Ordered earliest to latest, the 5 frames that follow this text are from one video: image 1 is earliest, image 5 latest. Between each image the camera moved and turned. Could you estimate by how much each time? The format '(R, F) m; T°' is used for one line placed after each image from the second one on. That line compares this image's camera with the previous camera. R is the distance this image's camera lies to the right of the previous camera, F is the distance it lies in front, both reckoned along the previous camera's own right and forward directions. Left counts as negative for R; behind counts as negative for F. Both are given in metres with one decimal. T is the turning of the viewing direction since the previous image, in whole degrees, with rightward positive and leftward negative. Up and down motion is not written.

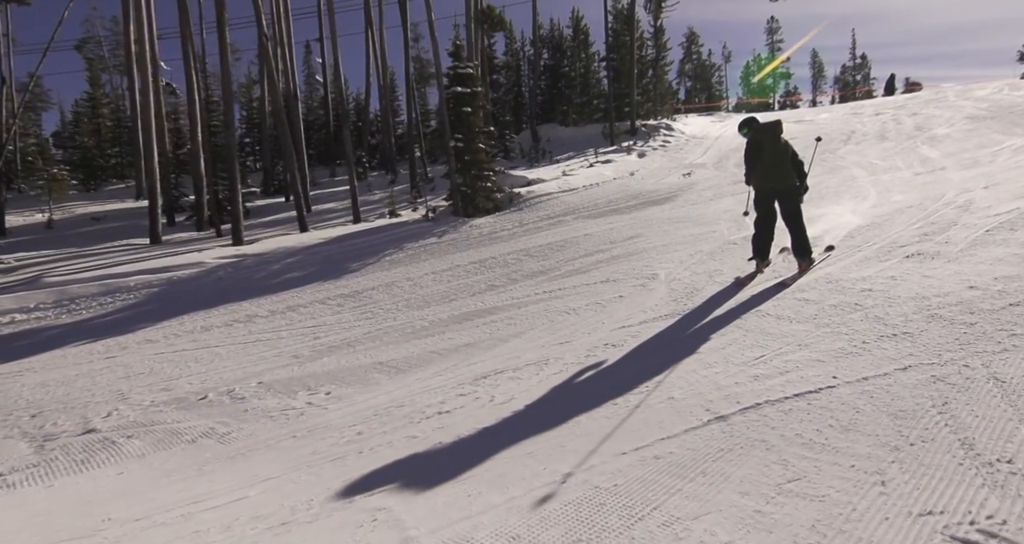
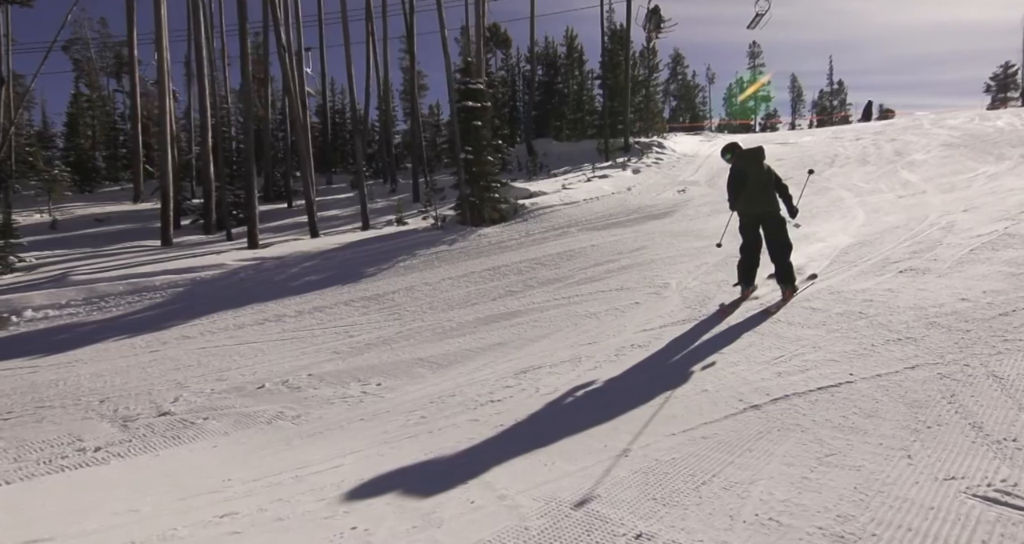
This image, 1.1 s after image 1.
(-0.5, -0.4) m; +2°
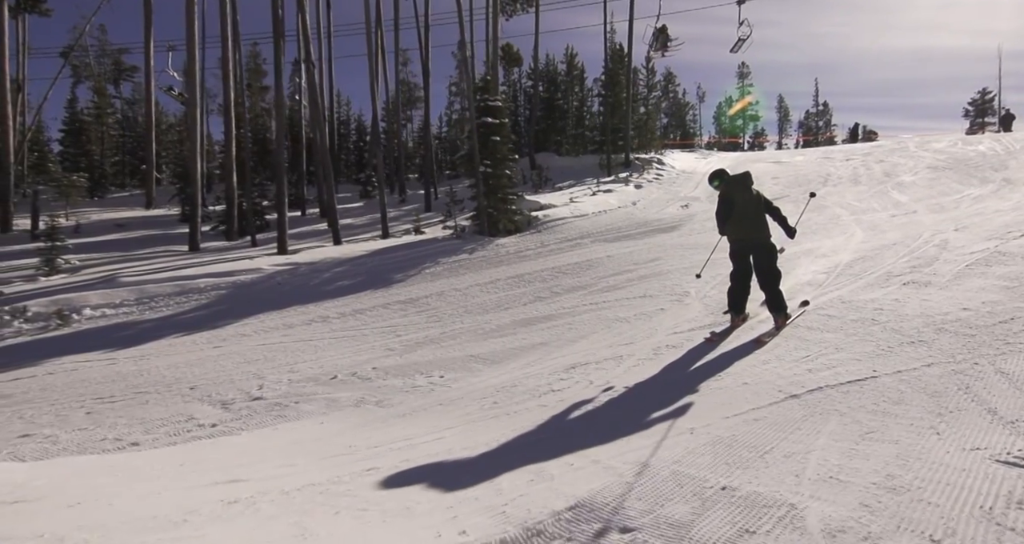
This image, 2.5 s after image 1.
(-0.6, -0.6) m; +1°
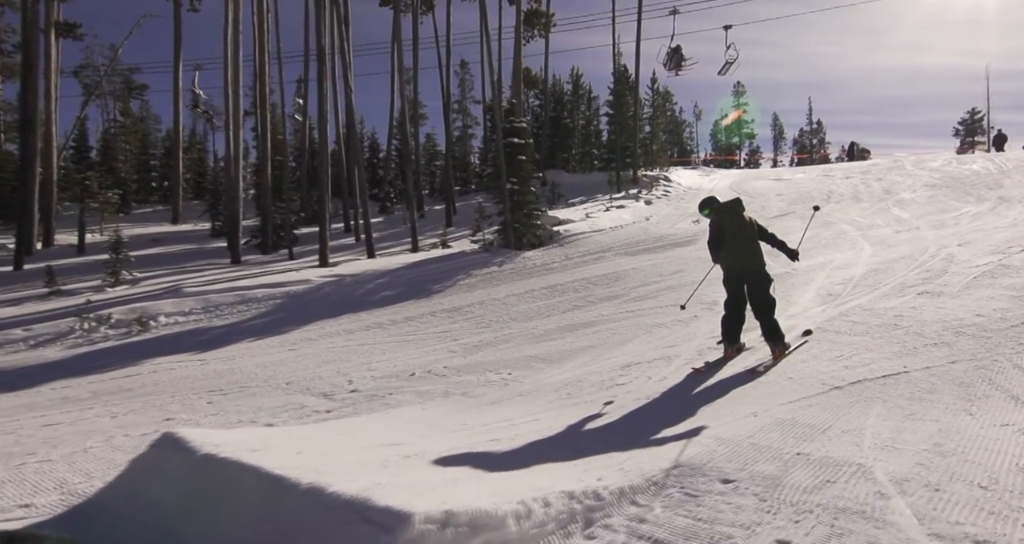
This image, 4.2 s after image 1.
(-0.6, -0.7) m; 0°
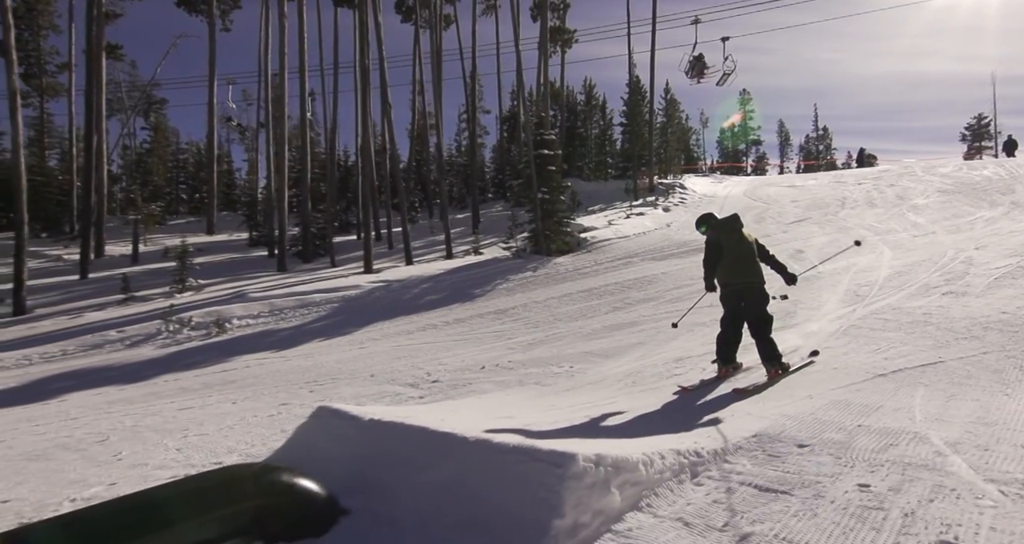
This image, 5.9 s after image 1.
(-0.6, -0.6) m; -1°
